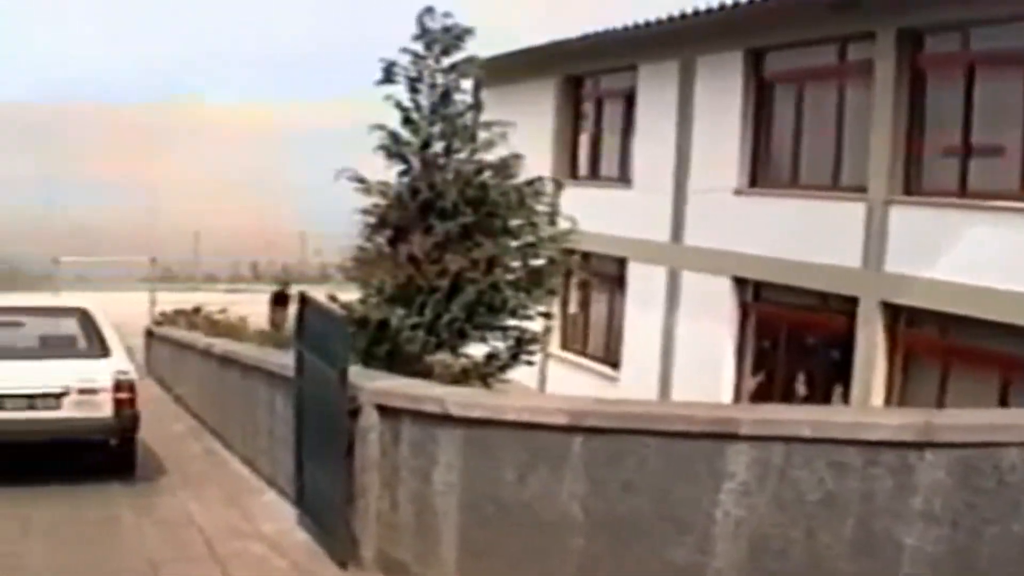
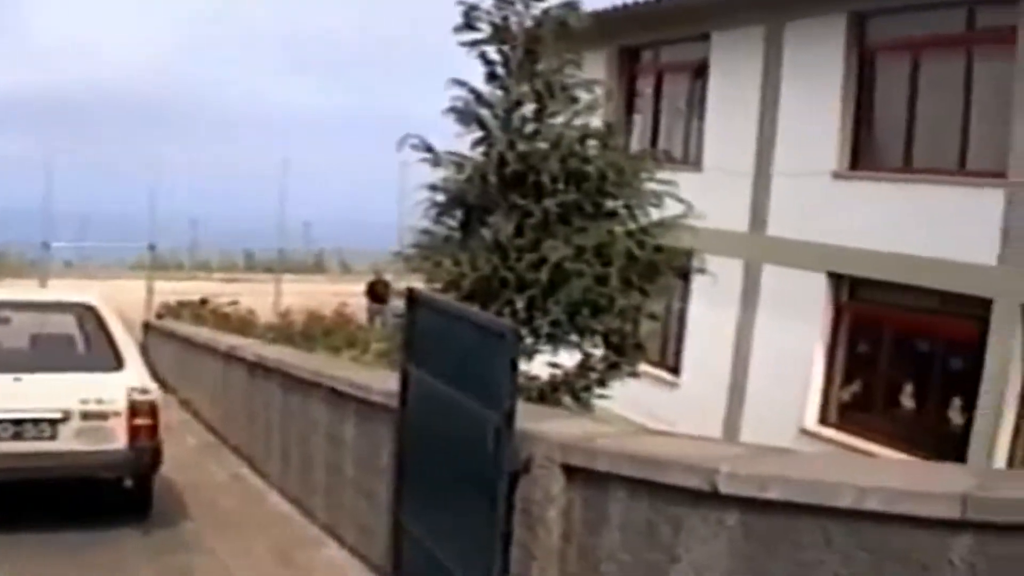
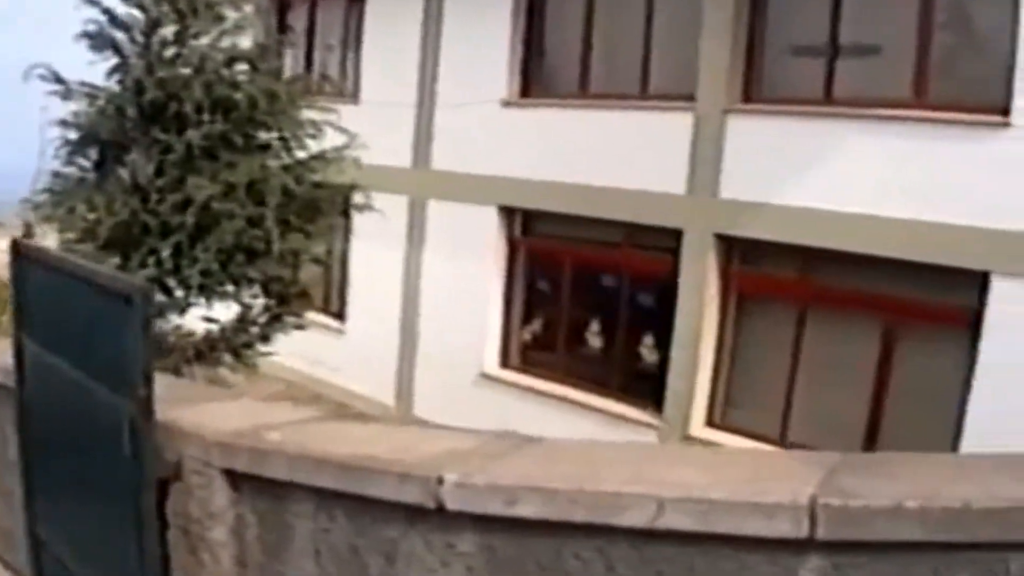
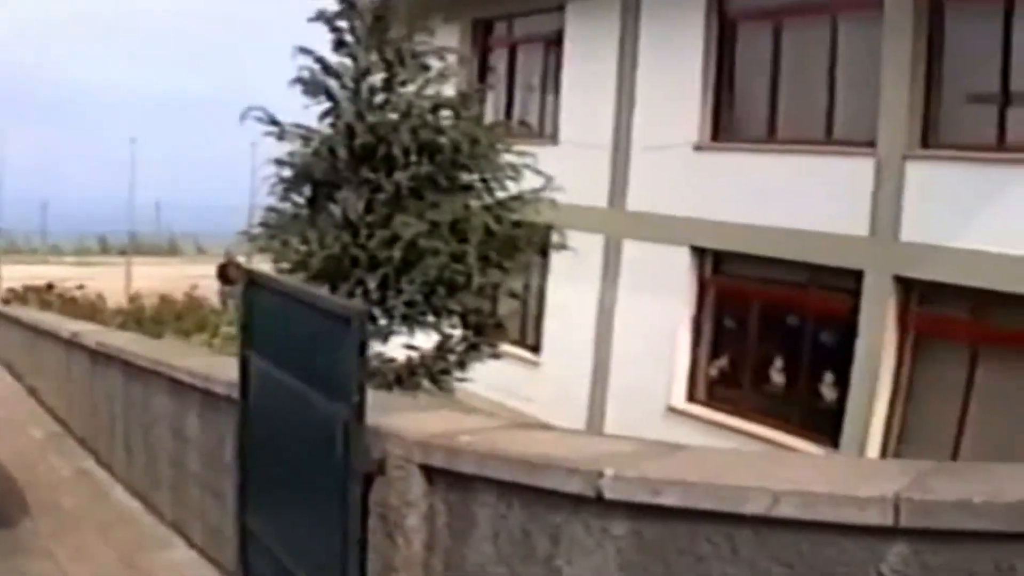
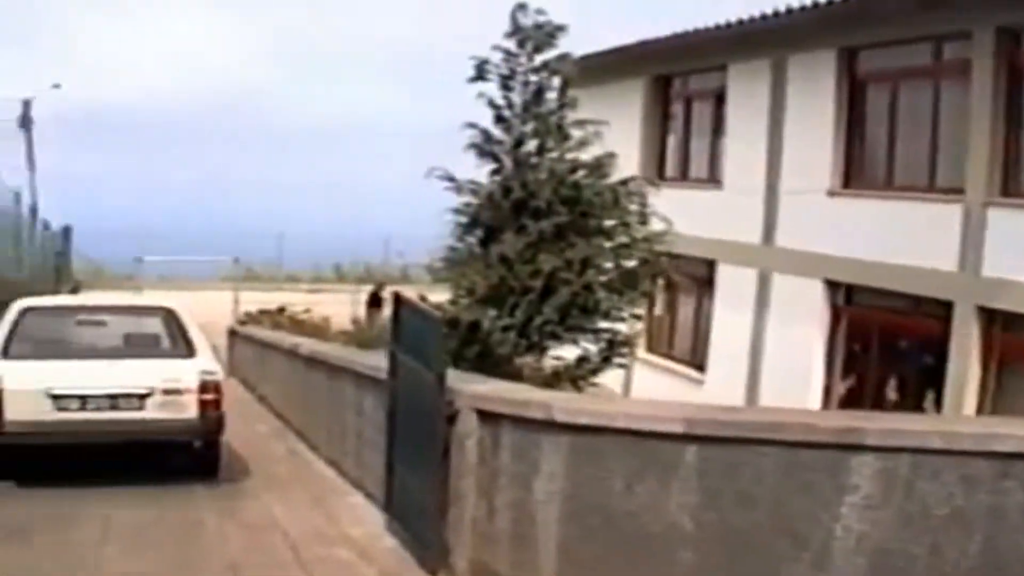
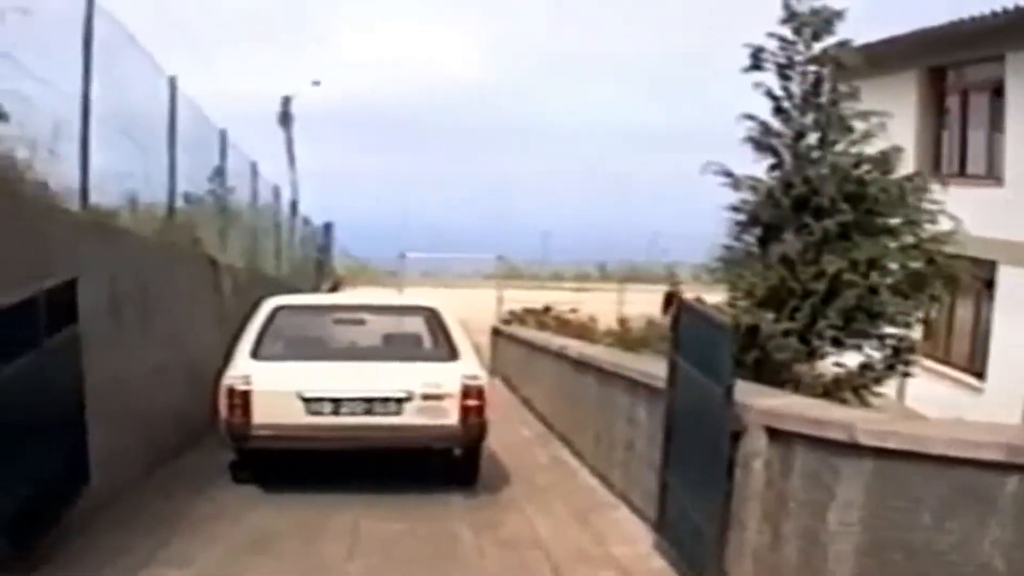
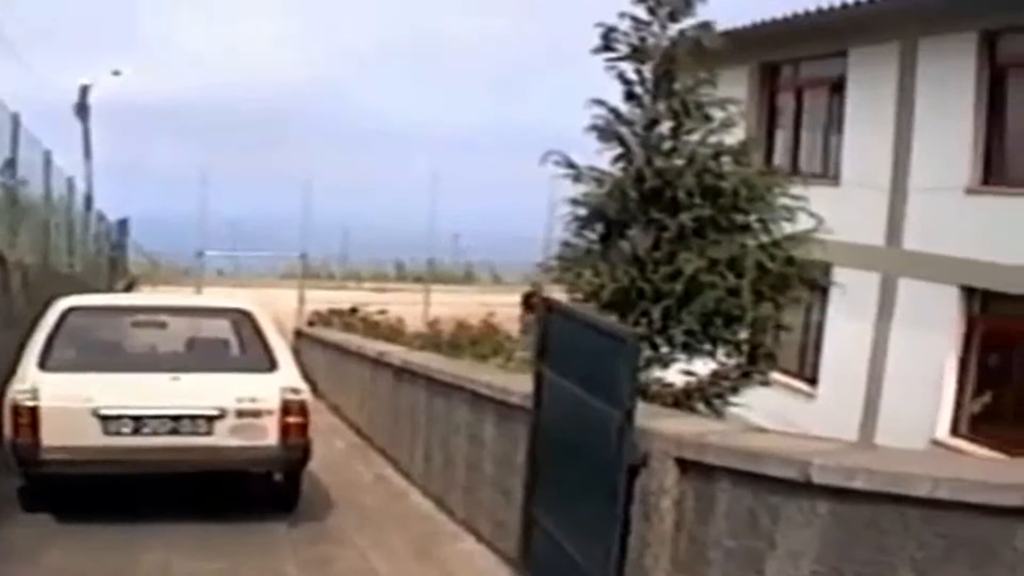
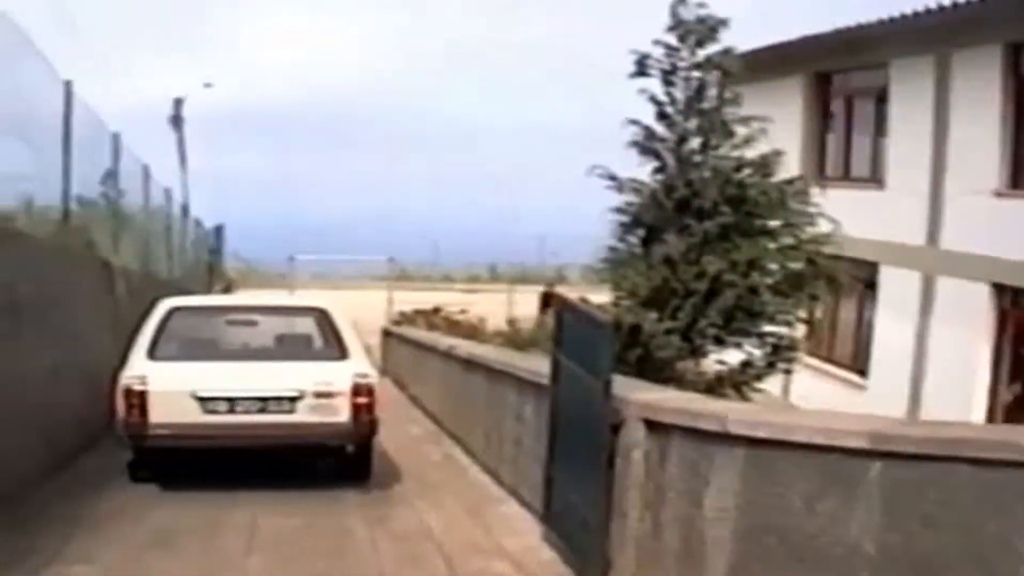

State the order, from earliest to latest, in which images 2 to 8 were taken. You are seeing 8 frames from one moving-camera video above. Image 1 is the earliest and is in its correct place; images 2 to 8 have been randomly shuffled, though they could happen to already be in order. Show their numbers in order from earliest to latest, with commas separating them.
5, 8, 6, 7, 2, 4, 3
